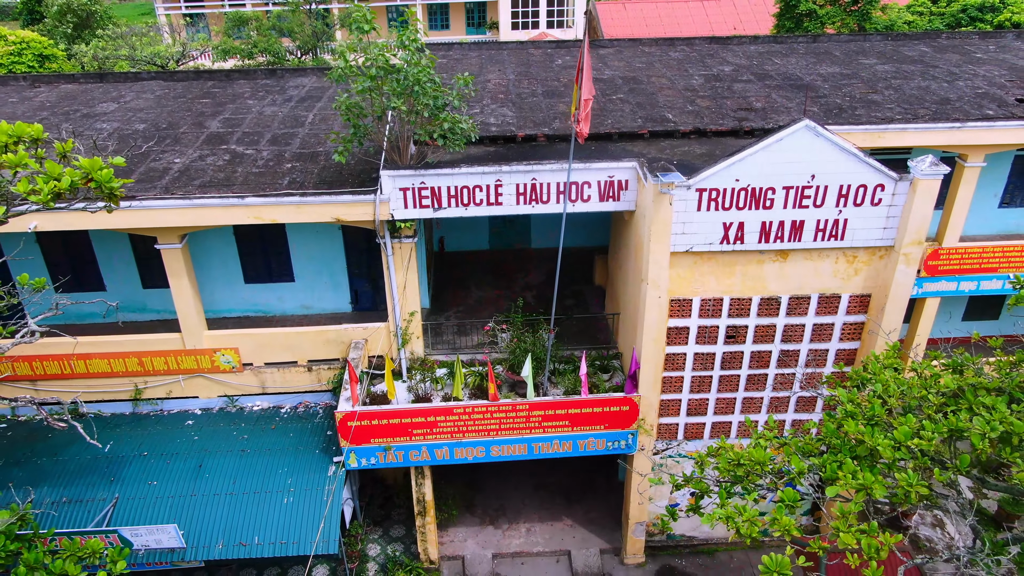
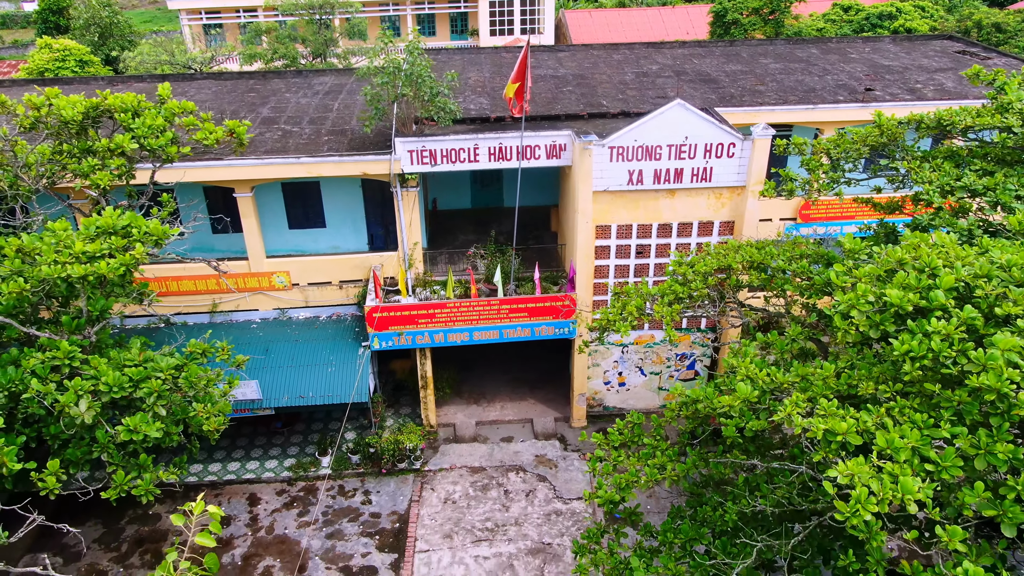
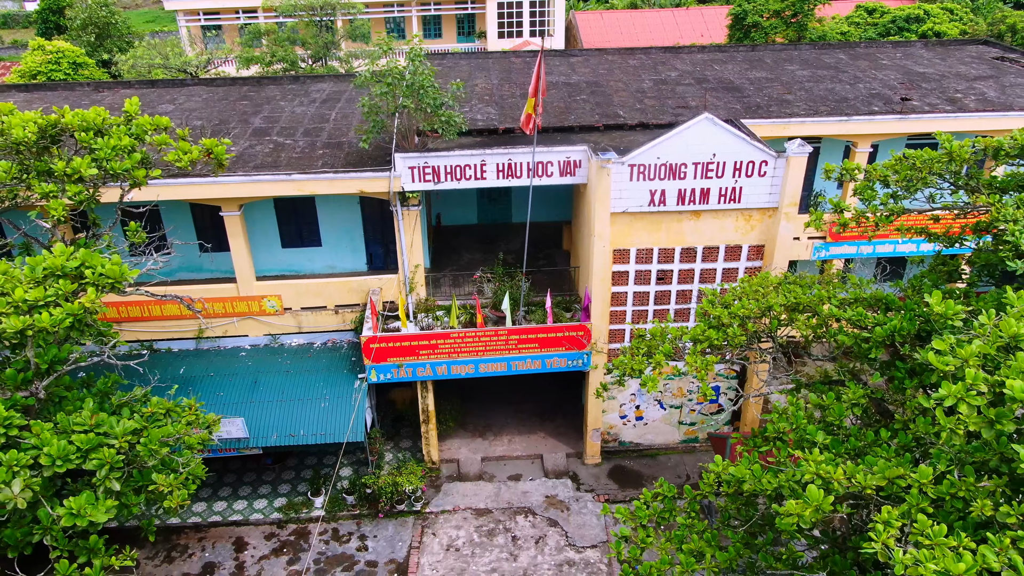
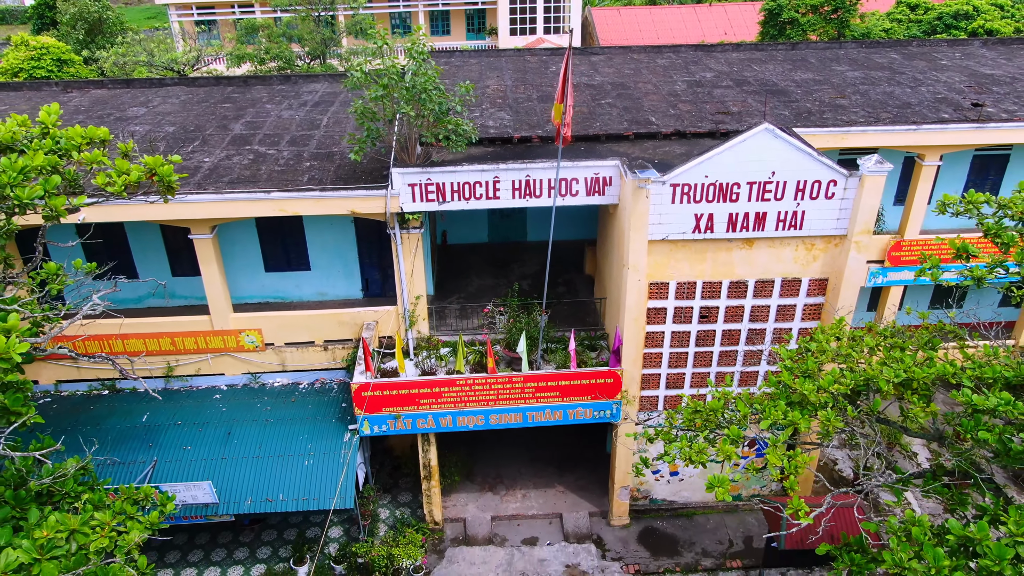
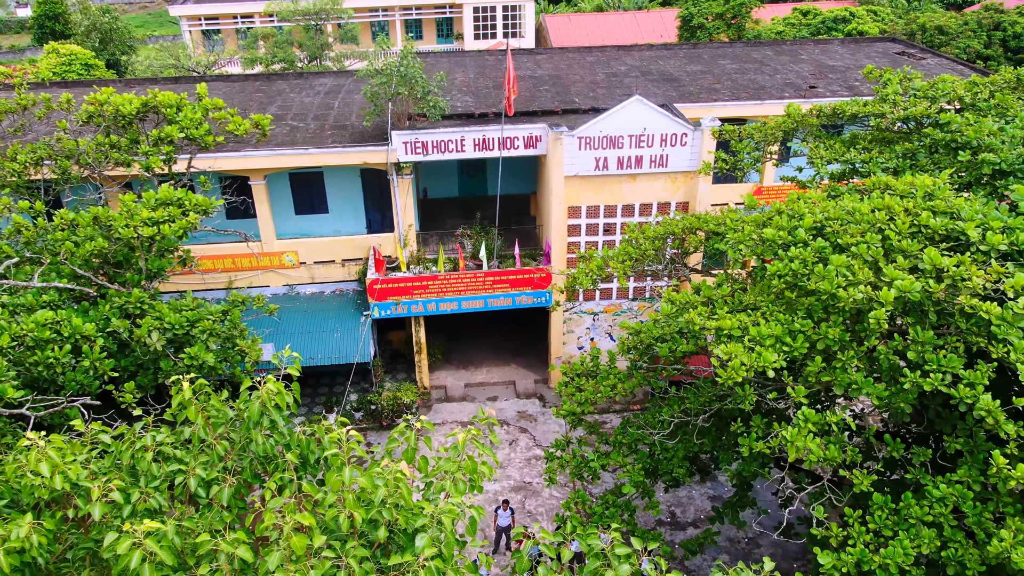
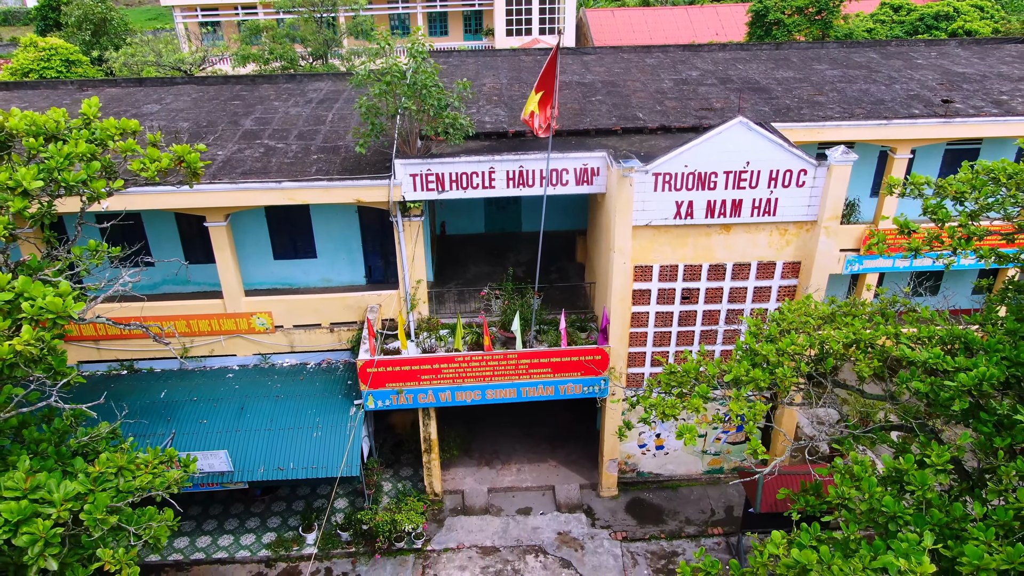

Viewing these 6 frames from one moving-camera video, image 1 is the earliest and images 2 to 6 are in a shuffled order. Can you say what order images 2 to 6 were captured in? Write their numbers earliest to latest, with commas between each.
4, 6, 3, 2, 5
